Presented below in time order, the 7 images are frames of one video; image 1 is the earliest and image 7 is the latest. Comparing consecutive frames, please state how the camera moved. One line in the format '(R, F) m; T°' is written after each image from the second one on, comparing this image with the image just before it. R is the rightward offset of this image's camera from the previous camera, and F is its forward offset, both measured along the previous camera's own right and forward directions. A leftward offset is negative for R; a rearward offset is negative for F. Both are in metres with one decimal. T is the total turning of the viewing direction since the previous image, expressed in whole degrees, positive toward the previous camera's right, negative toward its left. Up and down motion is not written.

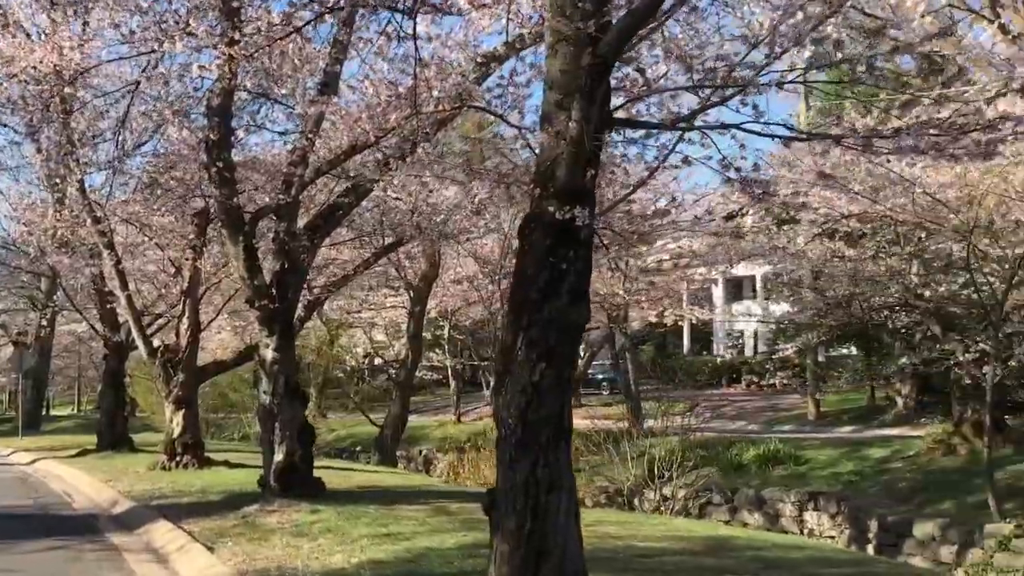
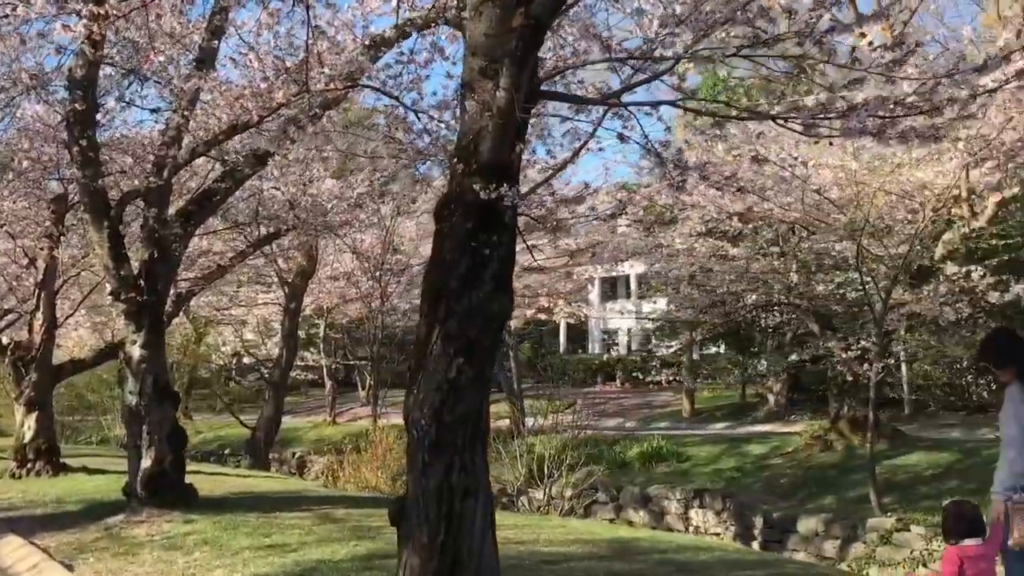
(-0.2, +0.4) m; +8°
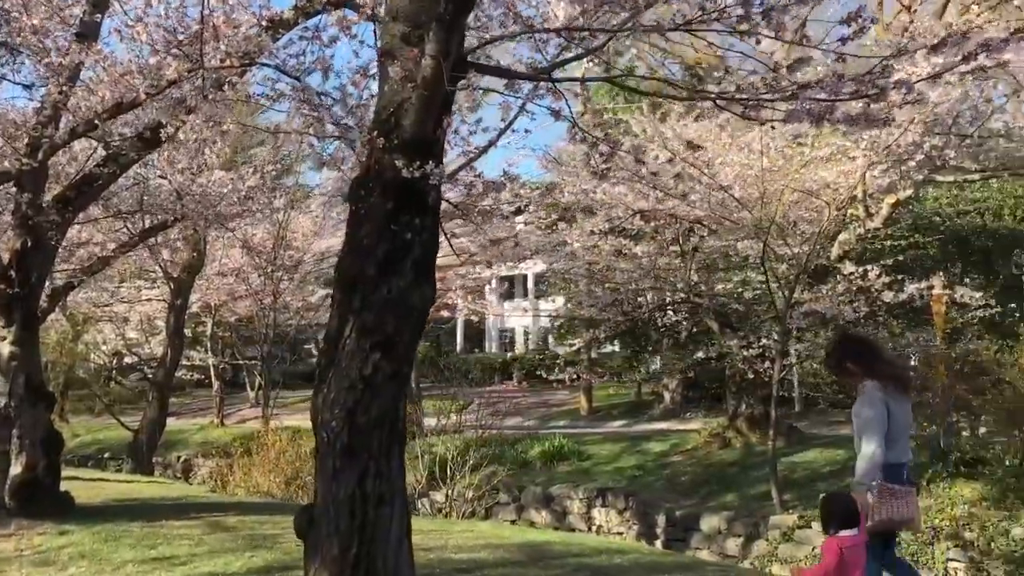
(-0.1, +0.3) m; +6°
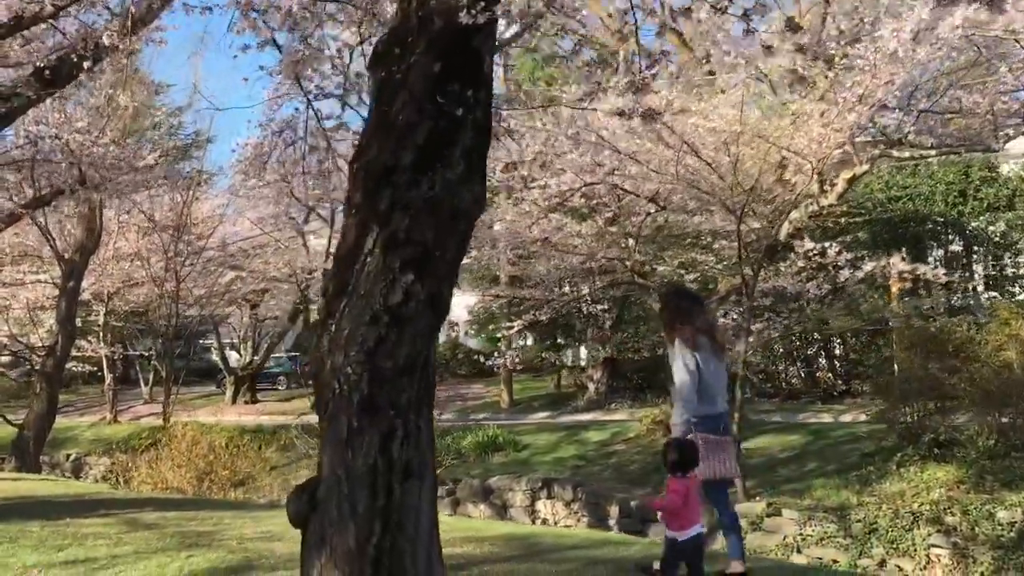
(-0.5, +0.9) m; +6°
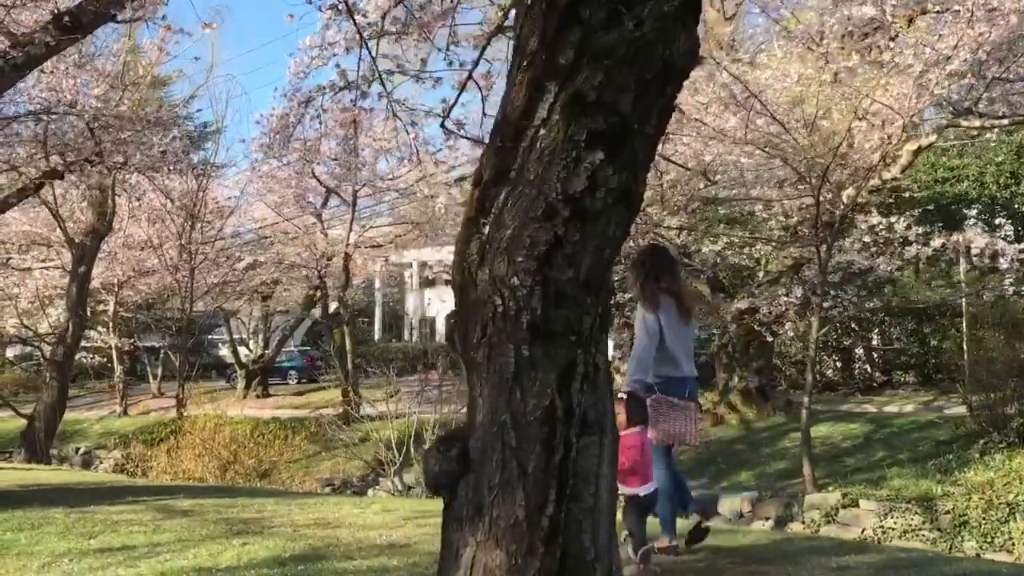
(-0.4, +0.7) m; 0°
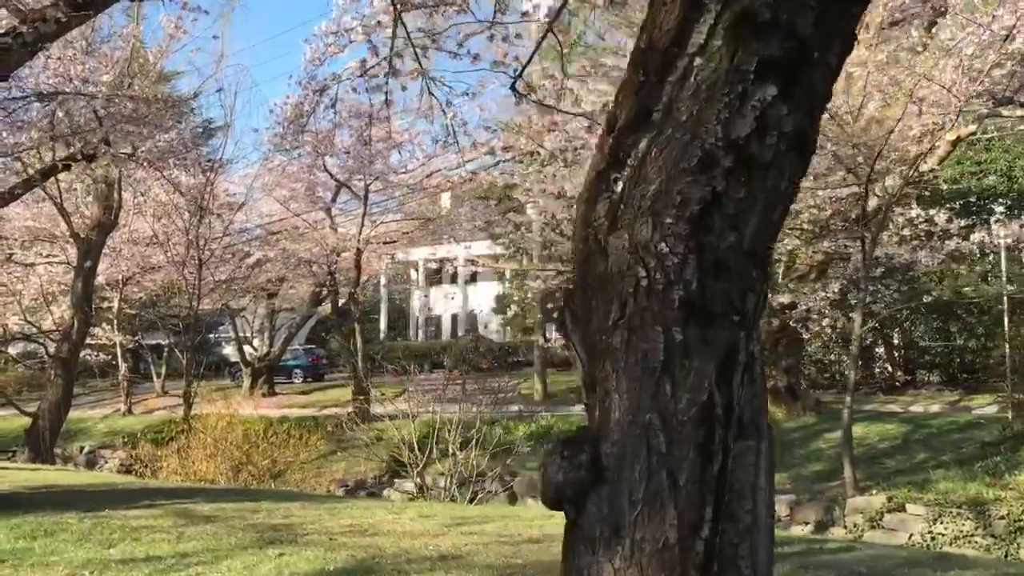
(-0.2, +0.4) m; 0°
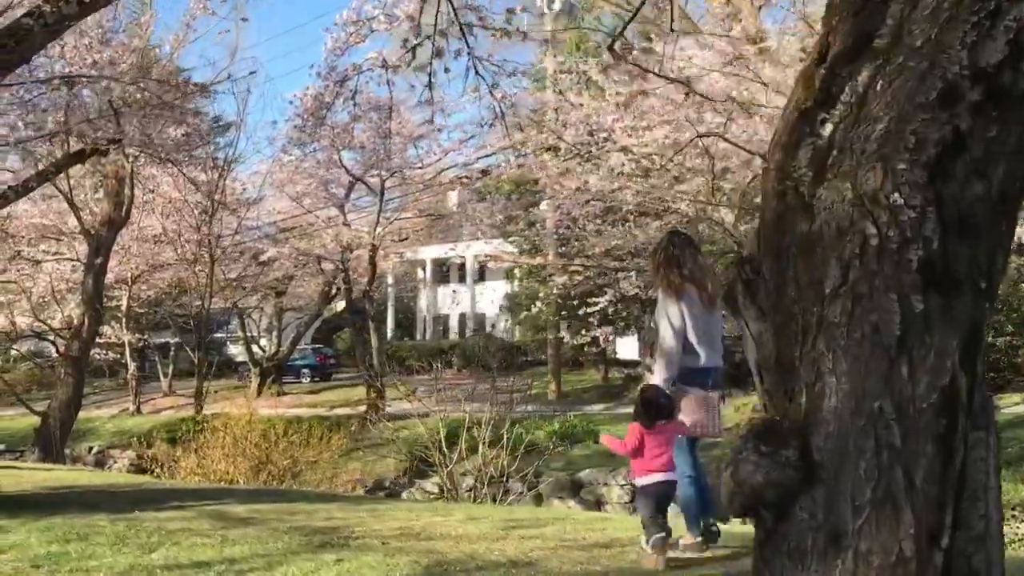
(-0.3, +0.3) m; 0°
